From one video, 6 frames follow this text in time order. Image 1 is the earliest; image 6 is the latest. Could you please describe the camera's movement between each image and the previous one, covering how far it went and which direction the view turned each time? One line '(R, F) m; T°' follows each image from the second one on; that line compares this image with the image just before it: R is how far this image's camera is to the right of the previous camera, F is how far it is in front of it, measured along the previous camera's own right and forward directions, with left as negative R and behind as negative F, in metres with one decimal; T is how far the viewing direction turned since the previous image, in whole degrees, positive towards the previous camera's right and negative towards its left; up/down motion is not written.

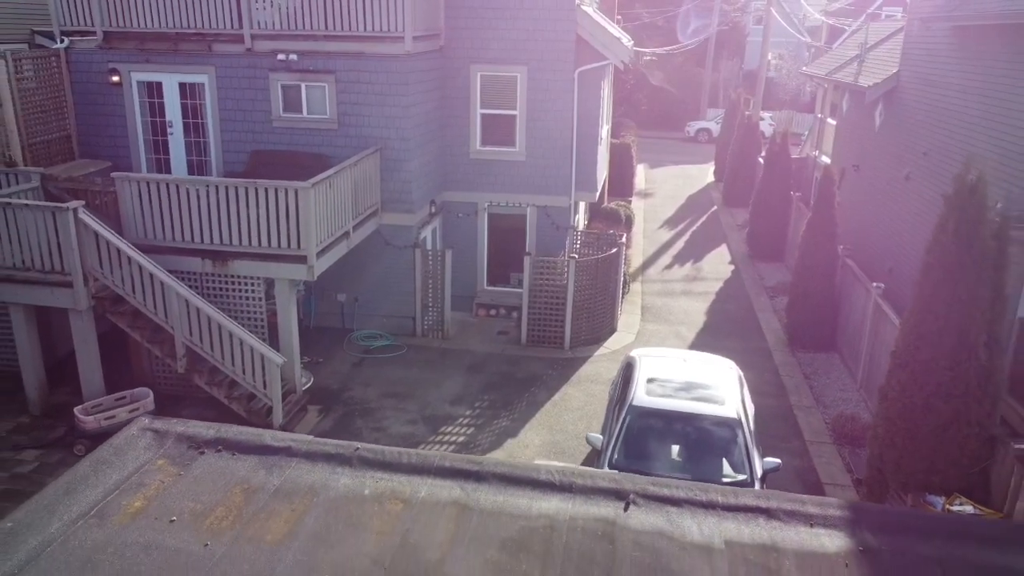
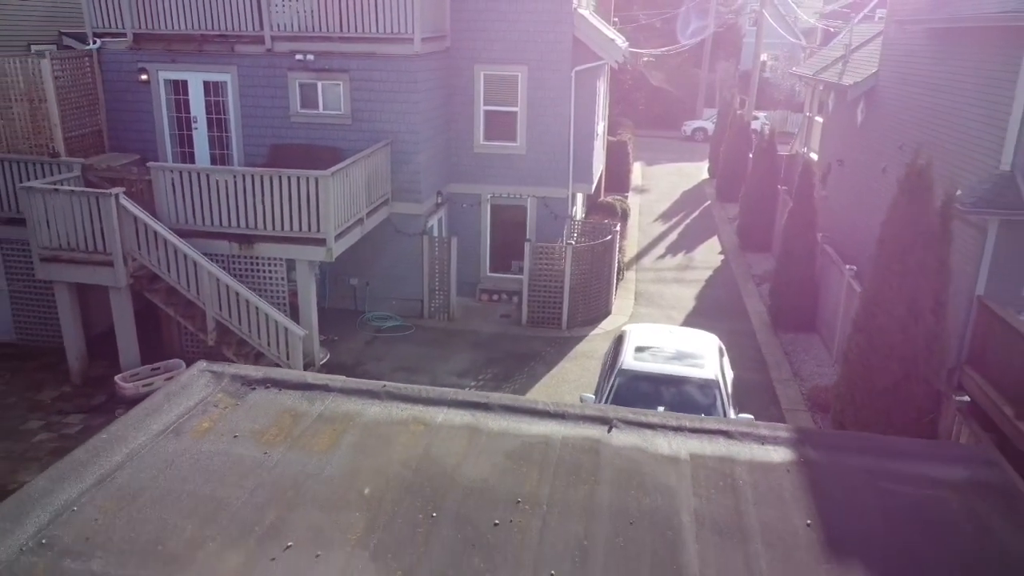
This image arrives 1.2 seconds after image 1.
(0.0, -0.9) m; 0°
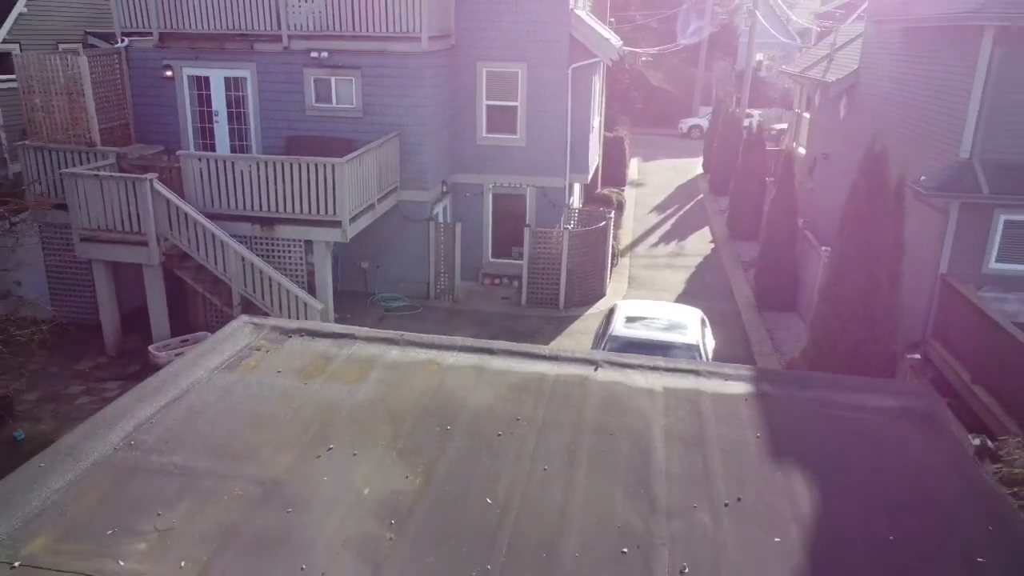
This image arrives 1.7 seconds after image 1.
(0.0, -1.0) m; 0°
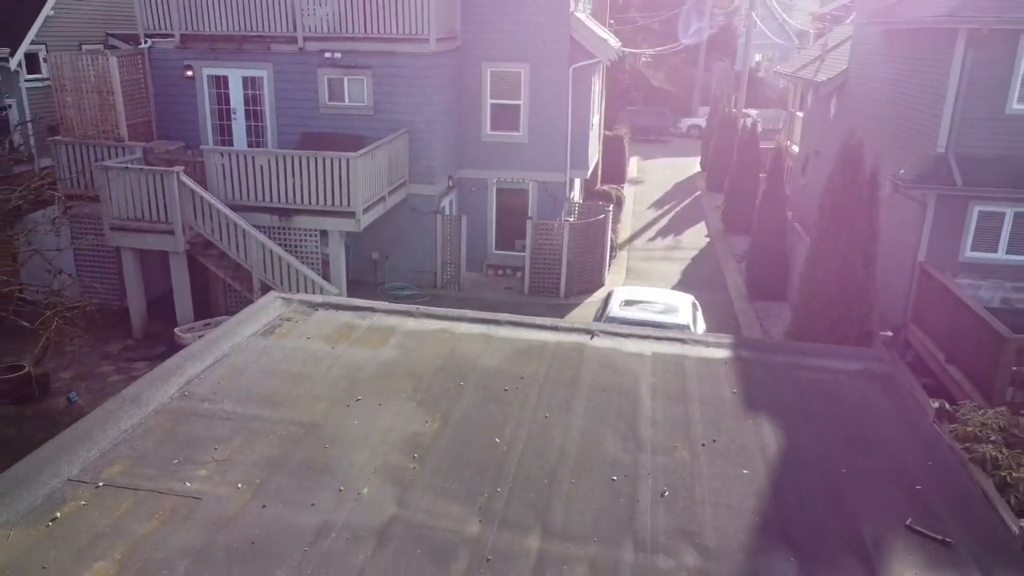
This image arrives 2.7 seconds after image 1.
(0.0, -0.8) m; 0°
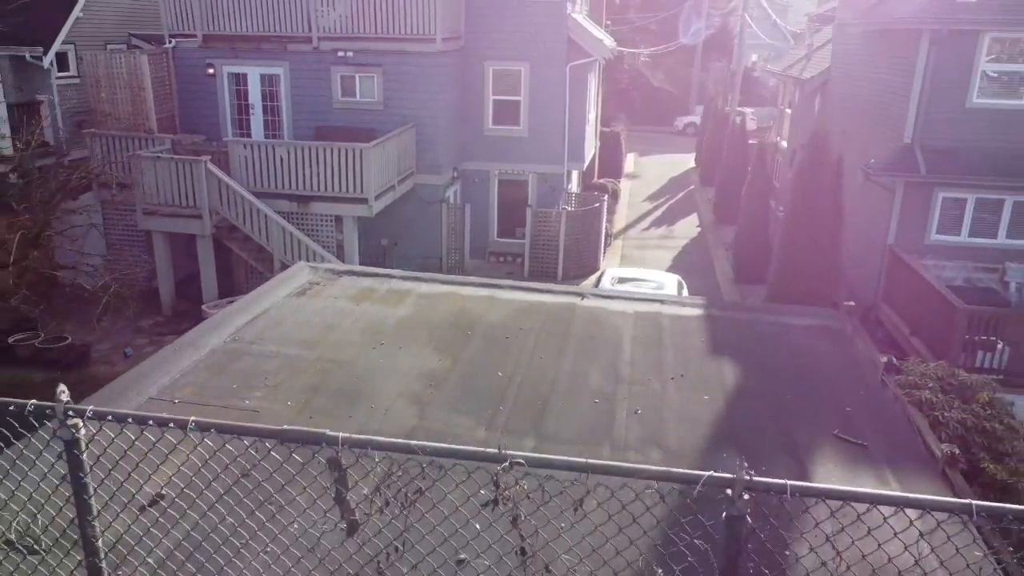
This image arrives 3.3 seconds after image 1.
(0.0, -1.1) m; 0°
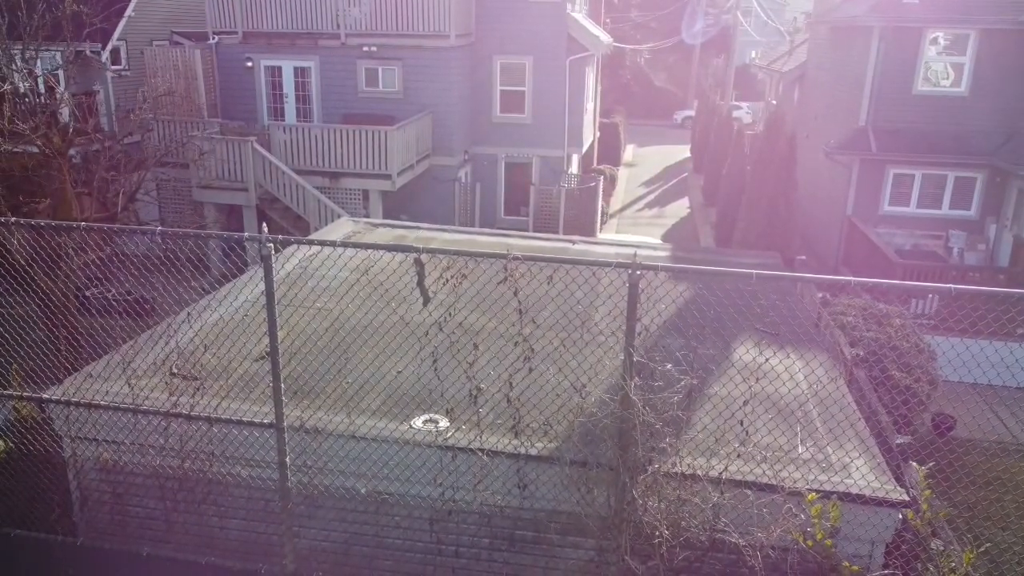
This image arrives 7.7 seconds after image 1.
(0.0, -2.0) m; 0°
